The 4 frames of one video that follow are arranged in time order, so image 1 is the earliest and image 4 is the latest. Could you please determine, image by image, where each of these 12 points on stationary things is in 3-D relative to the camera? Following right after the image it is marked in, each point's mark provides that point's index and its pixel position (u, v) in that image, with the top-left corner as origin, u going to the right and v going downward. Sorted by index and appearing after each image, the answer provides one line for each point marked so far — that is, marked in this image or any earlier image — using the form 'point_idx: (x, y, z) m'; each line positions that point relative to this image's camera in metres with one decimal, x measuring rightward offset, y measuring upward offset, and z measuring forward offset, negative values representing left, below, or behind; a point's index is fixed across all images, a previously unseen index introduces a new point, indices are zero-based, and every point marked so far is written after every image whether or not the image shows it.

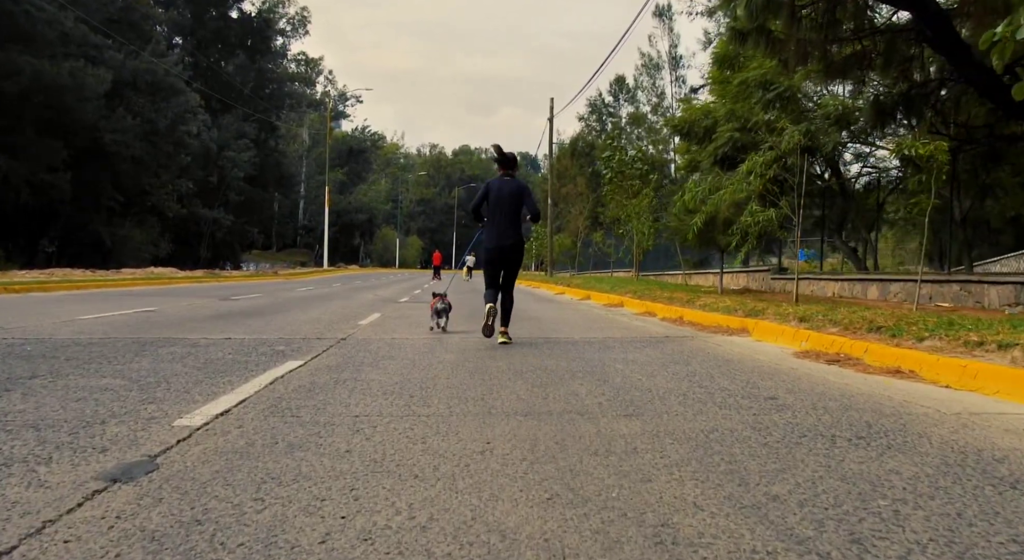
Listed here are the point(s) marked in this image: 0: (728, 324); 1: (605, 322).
0: (+3.0, -0.6, +12.7) m
1: (+1.6, -0.7, +15.4) m
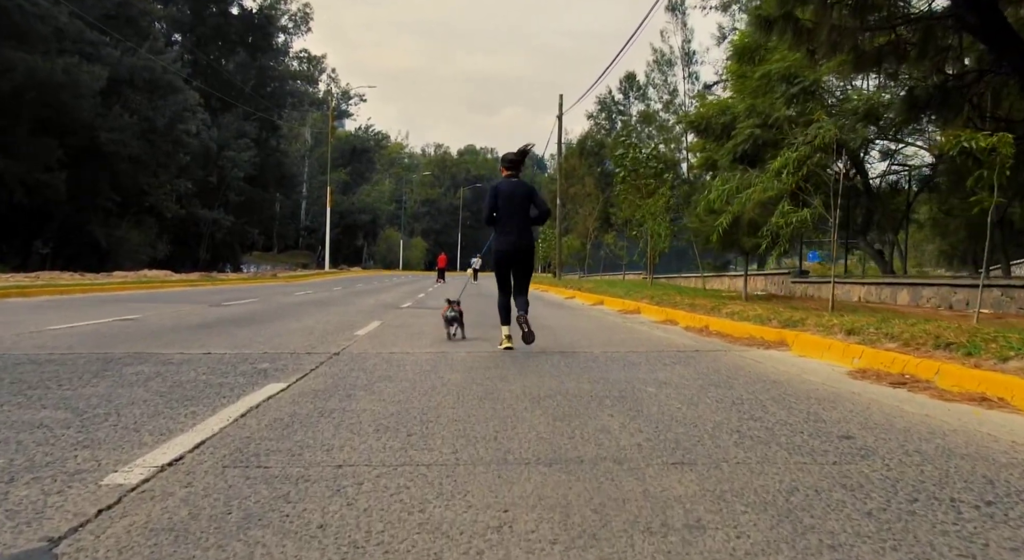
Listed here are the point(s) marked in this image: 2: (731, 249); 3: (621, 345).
0: (+3.1, -0.7, +11.5) m
1: (+1.7, -0.8, +14.1) m
2: (+4.3, +0.6, +17.8) m
3: (+1.4, -0.8, +11.8) m
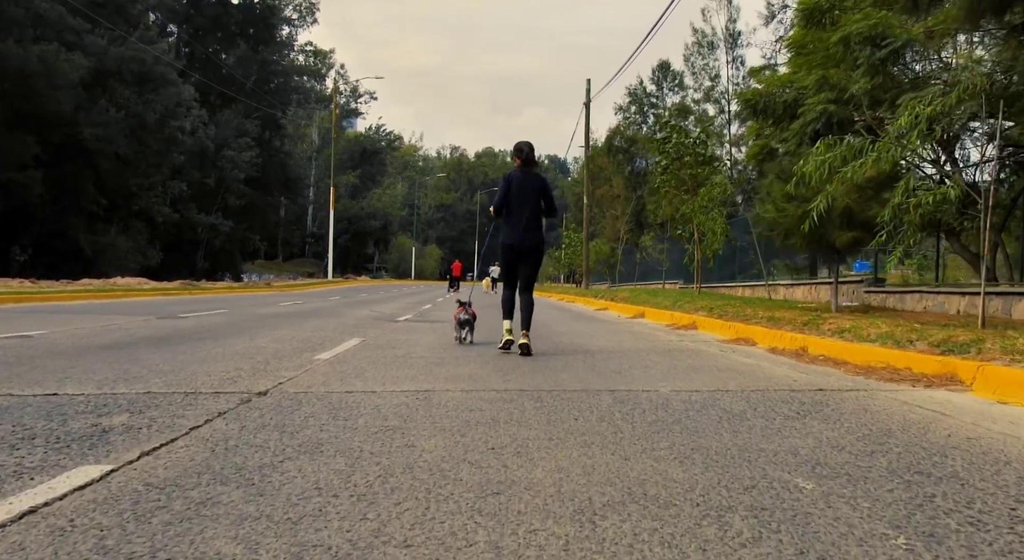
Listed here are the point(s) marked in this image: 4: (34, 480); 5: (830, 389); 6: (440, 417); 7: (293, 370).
0: (+3.3, -0.7, +7.7) m
1: (+2.0, -0.8, +10.3) m
2: (+4.6, +0.5, +14.0) m
3: (+1.6, -0.8, +8.0) m
4: (-2.0, -0.8, +3.9) m
5: (+2.3, -0.8, +6.9) m
6: (-0.4, -0.9, +5.8) m
7: (-1.9, -0.8, +8.1) m
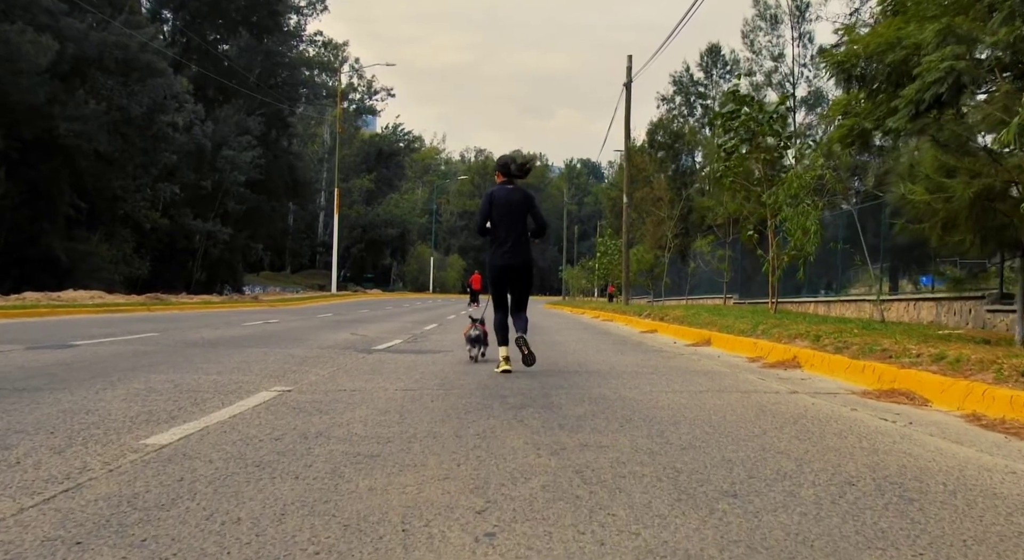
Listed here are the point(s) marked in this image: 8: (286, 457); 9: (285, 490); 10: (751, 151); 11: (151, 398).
0: (+3.3, -0.8, +3.1) m
1: (+2.0, -0.9, +5.8) m
2: (+4.8, +0.3, +9.3) m
3: (+1.6, -0.9, +3.4) m
4: (-2.2, -0.9, -0.5) m
5: (+2.3, -0.9, +2.3) m
6: (-0.6, -0.9, +1.3) m
7: (-2.0, -0.9, +3.7) m
8: (-1.2, -0.9, +4.7) m
9: (-1.0, -0.9, +4.0) m
10: (+4.4, +2.4, +17.1) m
11: (-2.6, -0.8, +6.6) m
